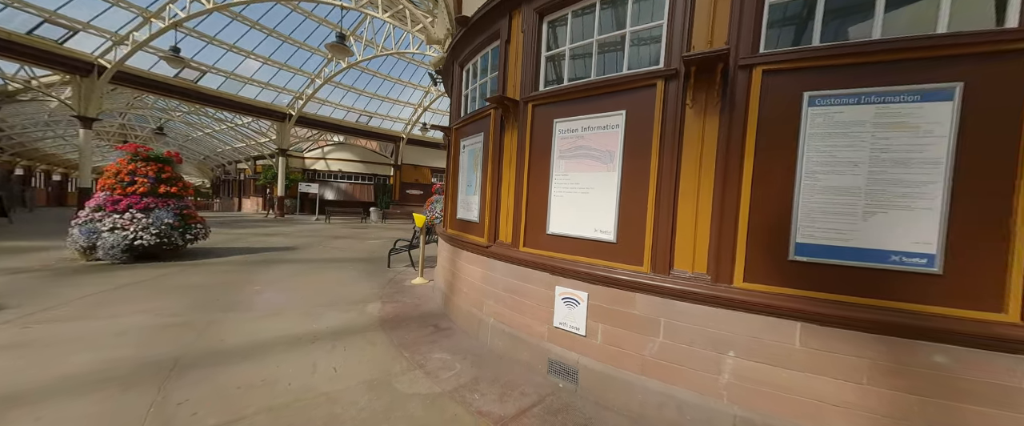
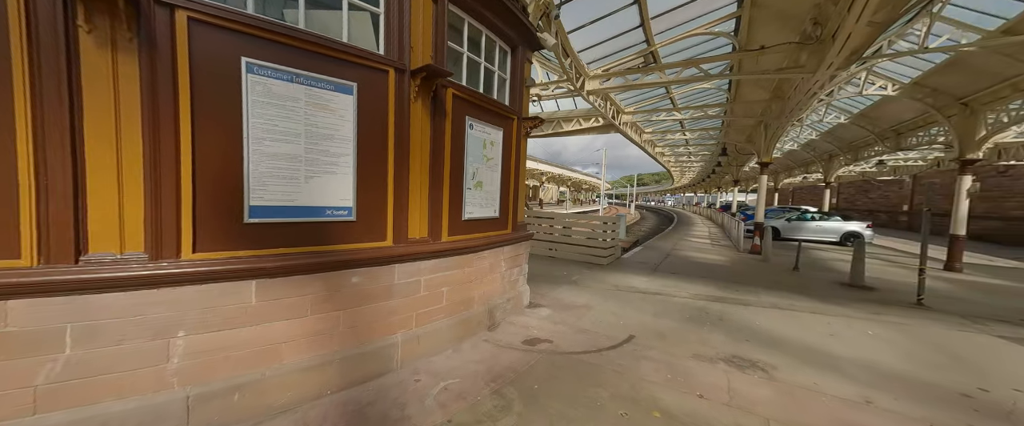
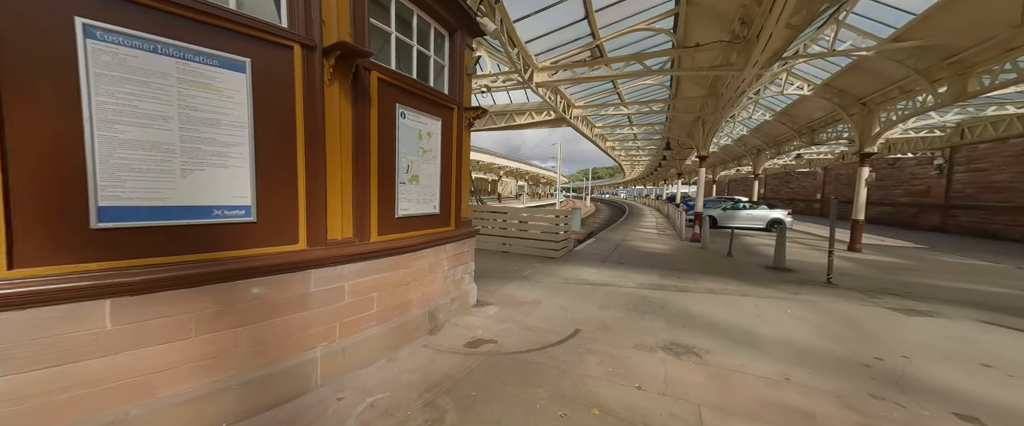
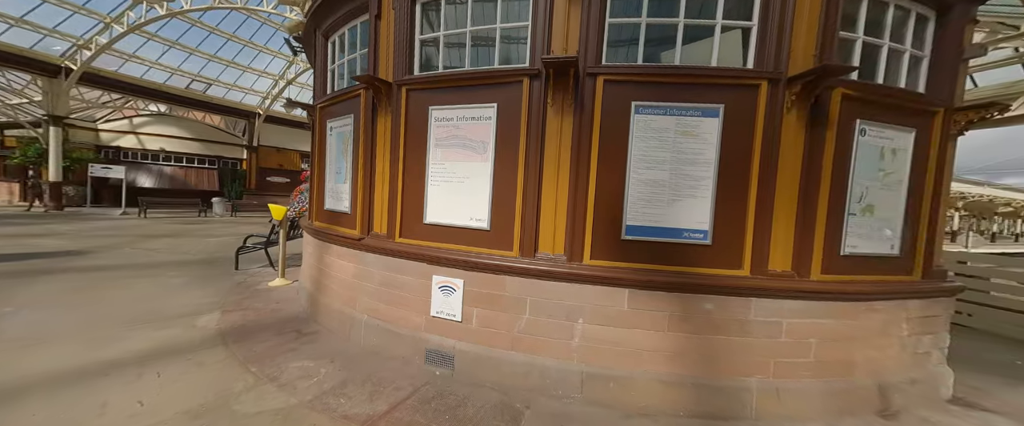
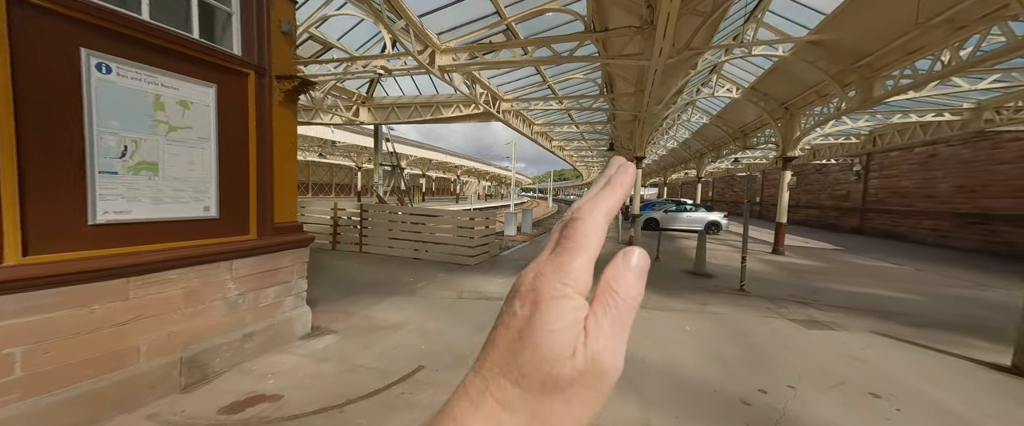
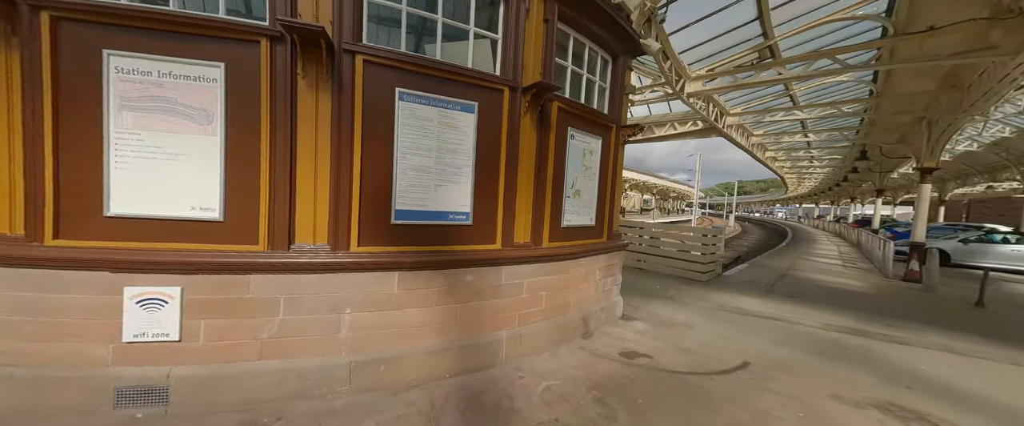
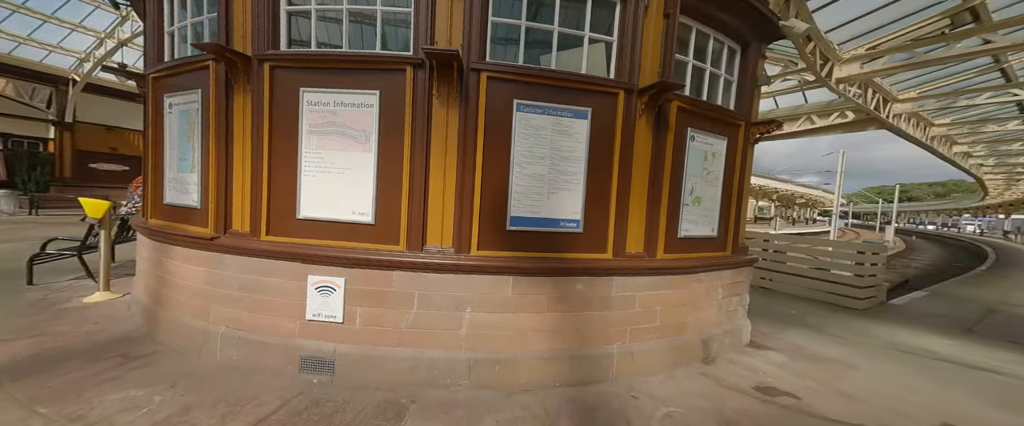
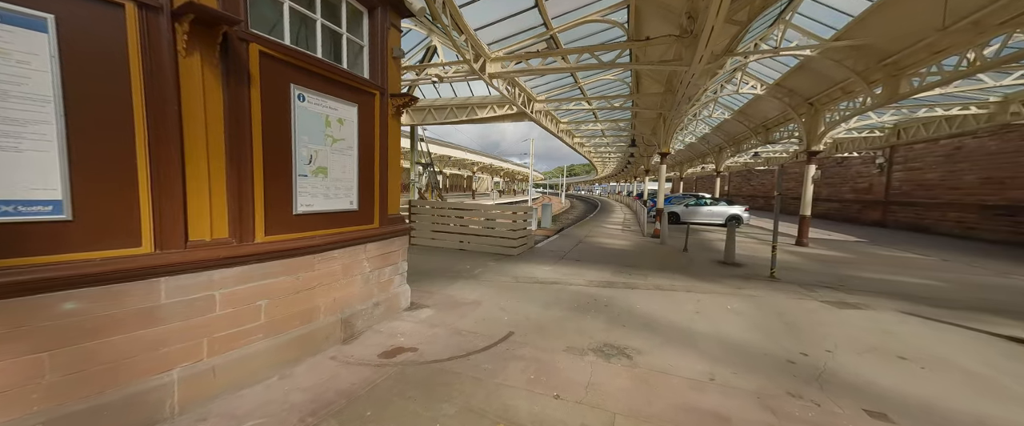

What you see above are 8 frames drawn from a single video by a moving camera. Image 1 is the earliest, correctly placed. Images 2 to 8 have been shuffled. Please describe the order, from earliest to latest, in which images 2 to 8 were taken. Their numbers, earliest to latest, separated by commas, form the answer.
4, 7, 6, 2, 3, 8, 5
